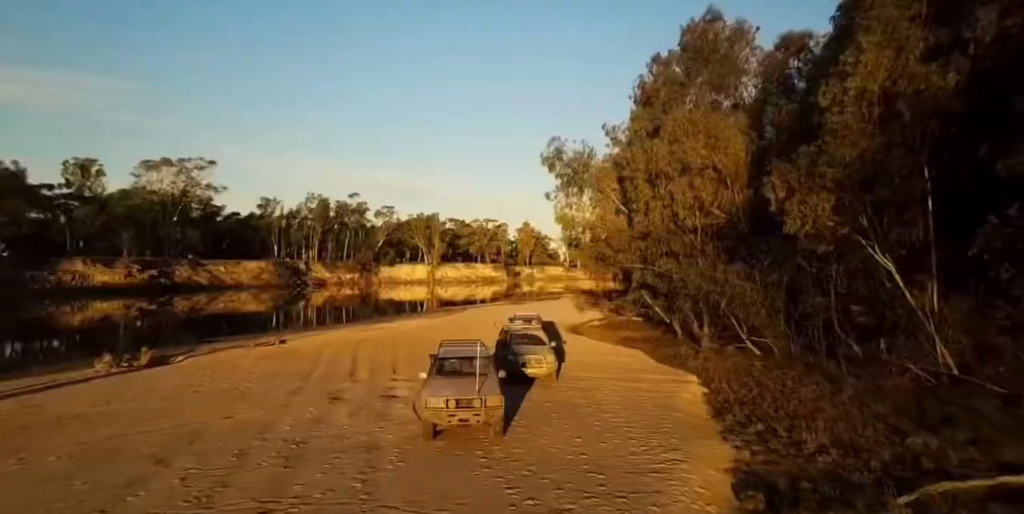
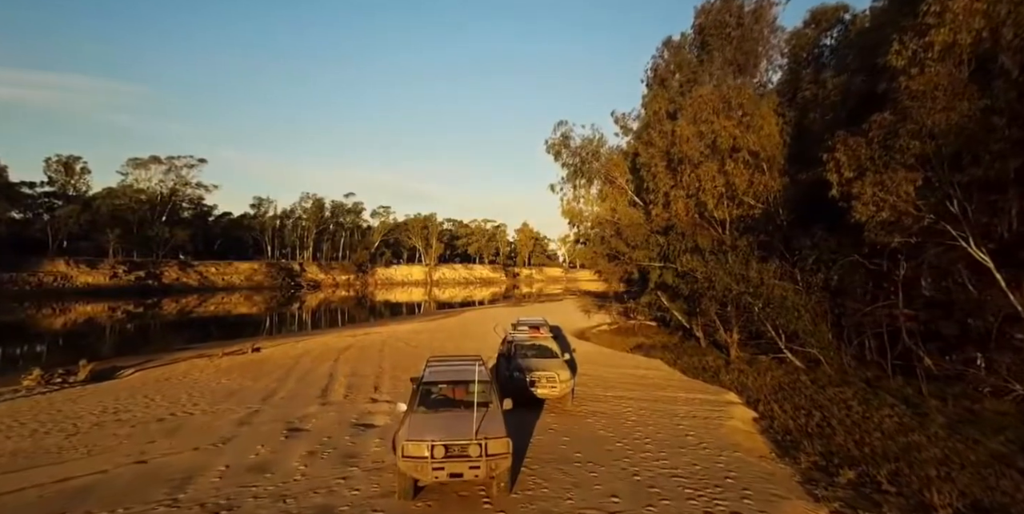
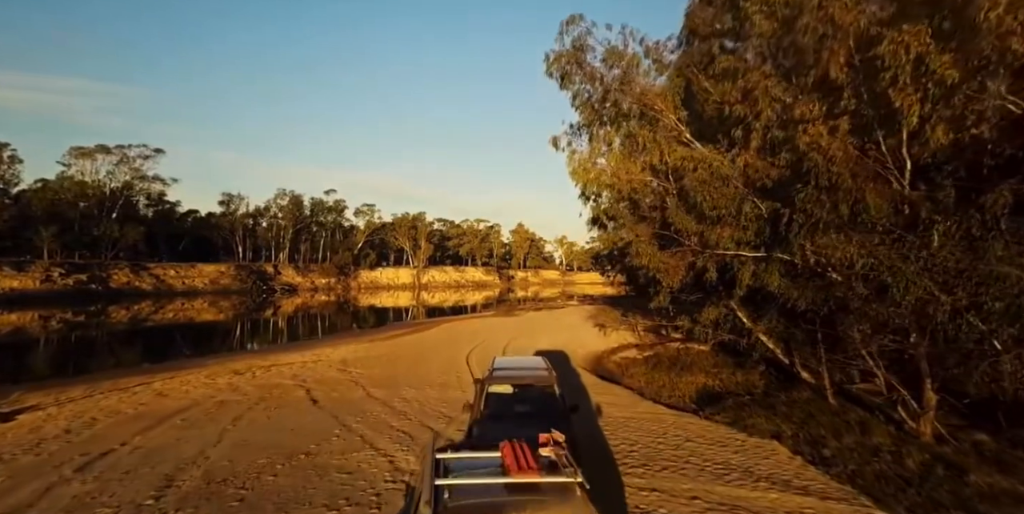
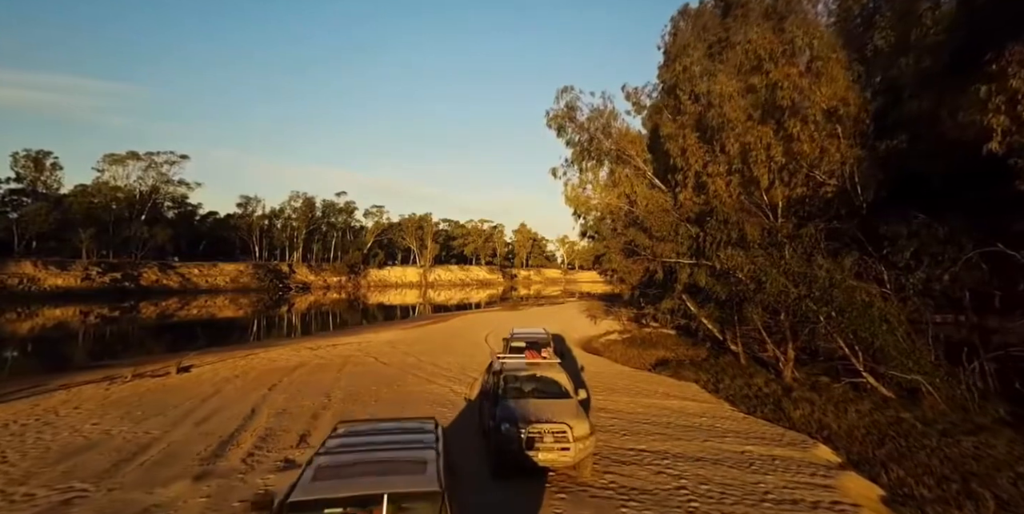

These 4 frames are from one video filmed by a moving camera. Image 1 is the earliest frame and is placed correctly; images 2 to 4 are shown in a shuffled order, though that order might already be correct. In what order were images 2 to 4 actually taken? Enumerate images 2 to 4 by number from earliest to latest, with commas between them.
2, 4, 3
